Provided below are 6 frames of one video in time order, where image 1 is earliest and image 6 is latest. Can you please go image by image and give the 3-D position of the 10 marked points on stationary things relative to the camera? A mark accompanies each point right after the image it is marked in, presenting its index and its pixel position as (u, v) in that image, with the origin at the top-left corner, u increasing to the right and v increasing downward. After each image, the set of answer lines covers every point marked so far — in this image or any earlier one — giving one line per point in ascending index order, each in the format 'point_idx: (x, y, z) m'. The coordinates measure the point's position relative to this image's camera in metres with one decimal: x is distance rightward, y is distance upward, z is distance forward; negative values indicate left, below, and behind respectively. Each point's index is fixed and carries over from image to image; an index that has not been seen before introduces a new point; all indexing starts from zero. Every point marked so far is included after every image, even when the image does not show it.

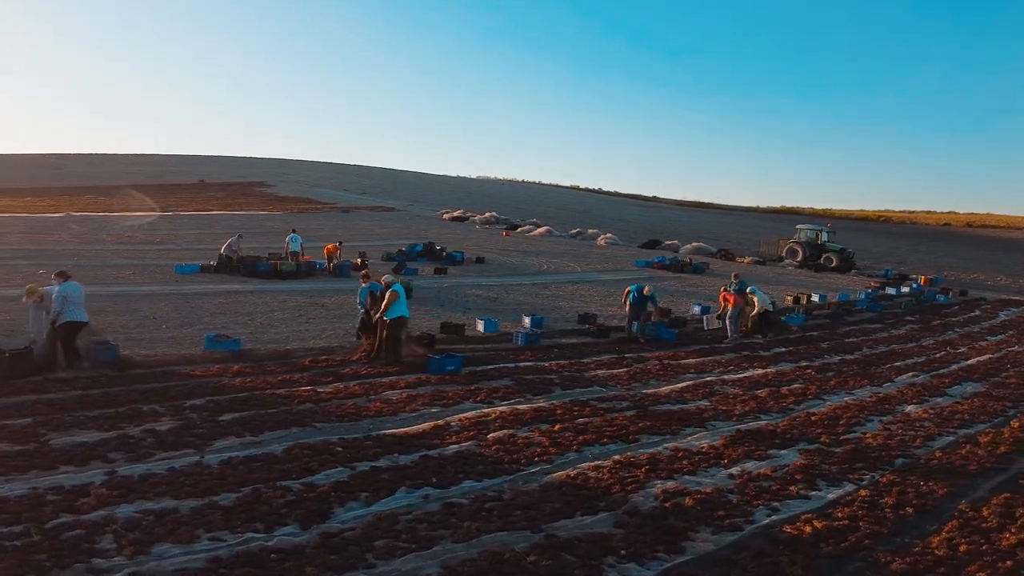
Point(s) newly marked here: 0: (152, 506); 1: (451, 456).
0: (-2.7, -1.6, +6.0) m
1: (-0.6, -1.6, +7.4) m
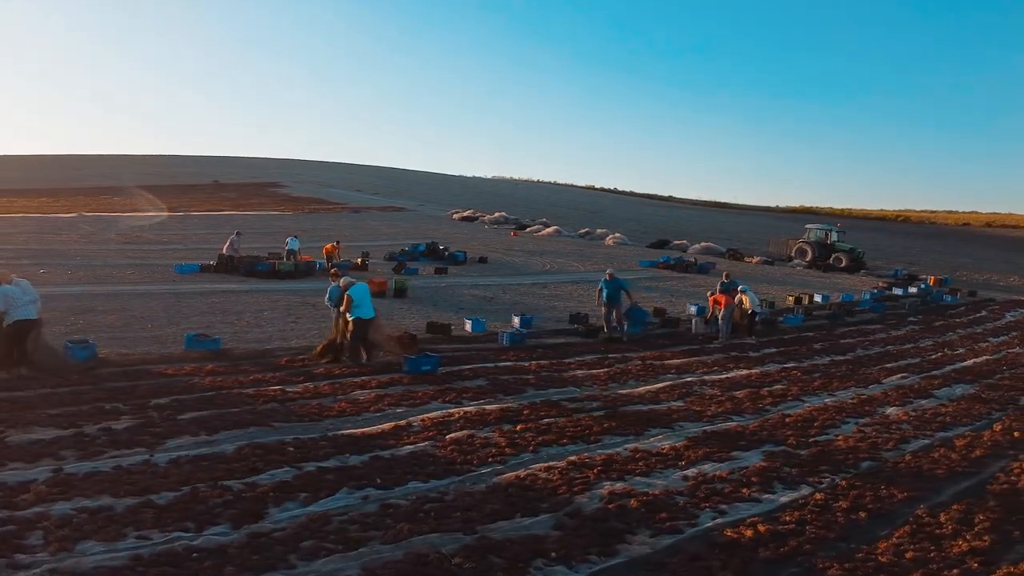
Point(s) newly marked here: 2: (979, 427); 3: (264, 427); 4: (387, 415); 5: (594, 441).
0: (-3.2, -1.6, +6.0) m
1: (-1.0, -1.6, +7.3) m
2: (+6.1, -1.8, +10.3) m
3: (-2.6, -1.4, +8.1) m
4: (-1.4, -1.4, +8.8) m
5: (+0.9, -1.6, +8.3) m
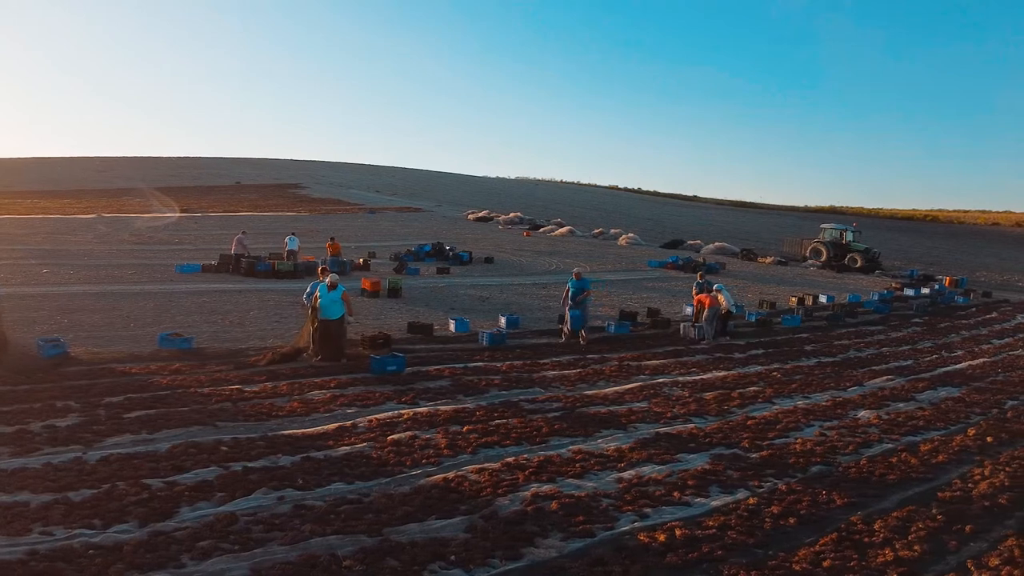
0: (-3.9, -1.6, +6.0) m
1: (-1.6, -1.6, +7.3) m
2: (+5.5, -1.8, +10.0) m
3: (-3.1, -1.4, +8.1) m
4: (-2.0, -1.4, +8.8) m
5: (+0.3, -1.6, +8.2) m
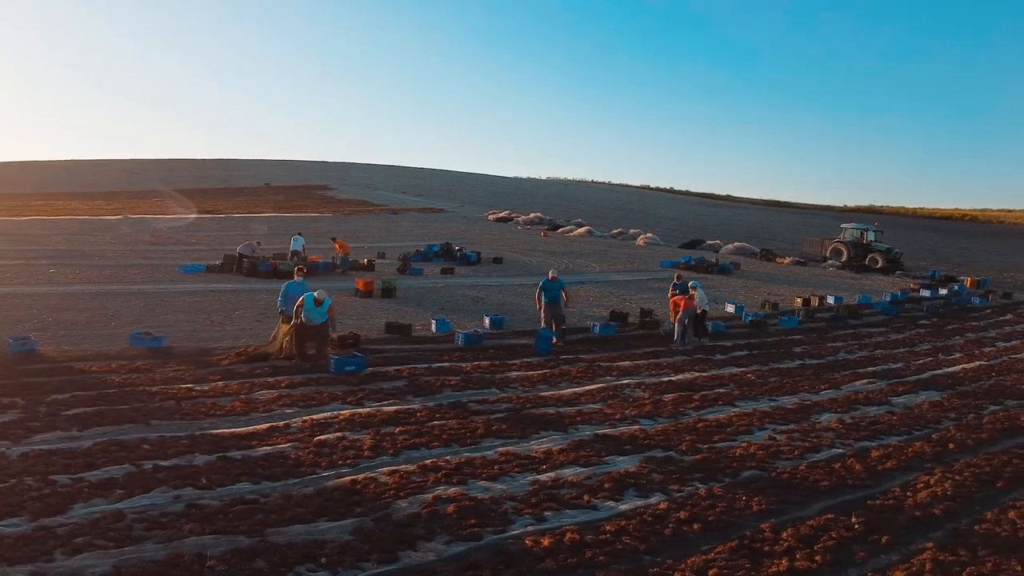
0: (-4.7, -1.6, +6.1) m
1: (-2.4, -1.6, +7.3) m
2: (+4.9, -1.8, +9.7) m
3: (-3.9, -1.4, +8.2) m
4: (-2.6, -1.4, +8.8) m
5: (-0.4, -1.6, +8.1) m
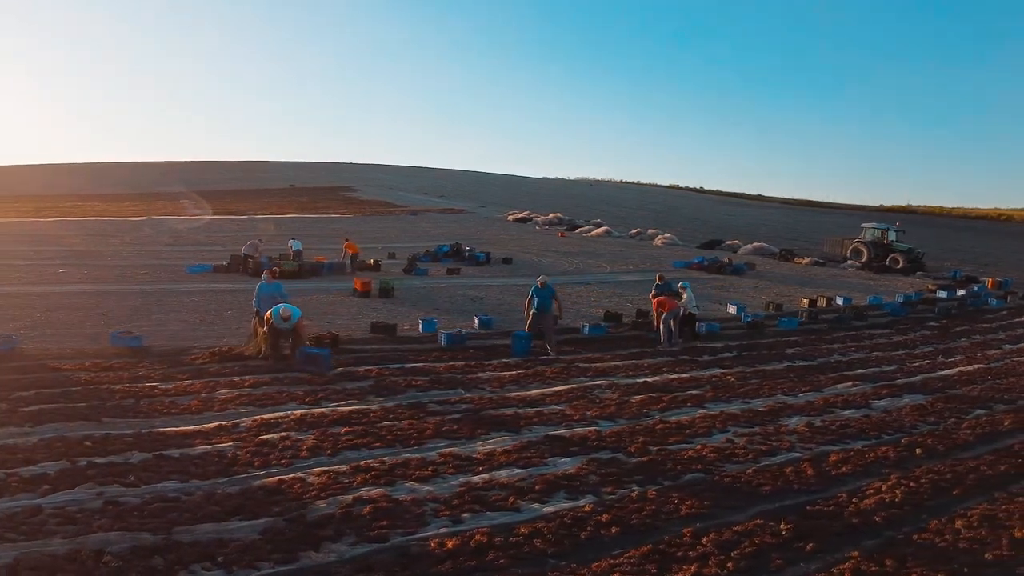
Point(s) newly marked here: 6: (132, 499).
0: (-5.3, -1.6, +6.3) m
1: (-3.0, -1.6, +7.4) m
2: (+4.4, -1.8, +9.4) m
3: (-4.4, -1.4, +8.3) m
4: (-3.2, -1.4, +8.9) m
5: (-1.0, -1.6, +8.1) m
6: (-3.0, -1.7, +6.2) m
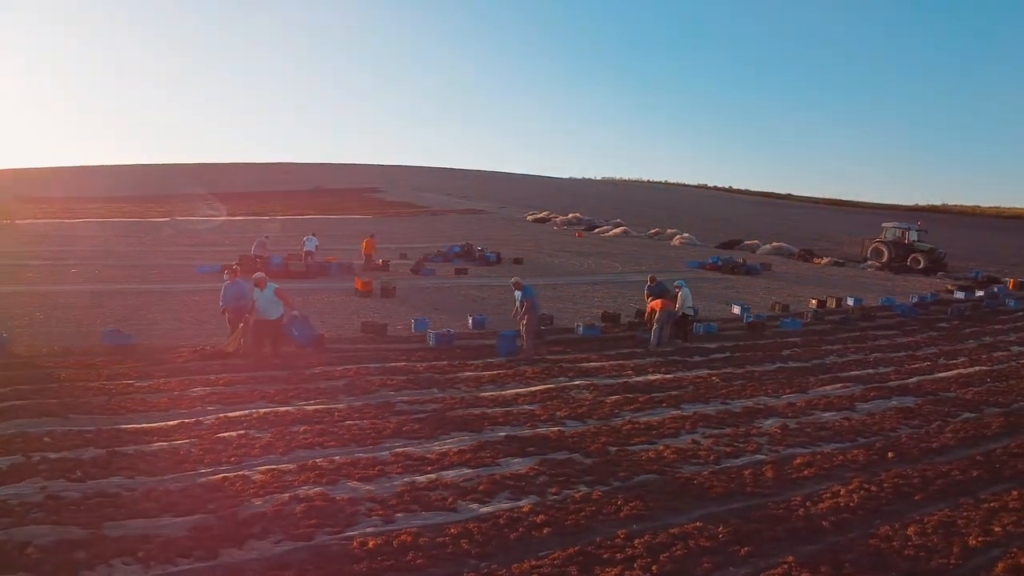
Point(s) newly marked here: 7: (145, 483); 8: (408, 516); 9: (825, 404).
0: (-5.8, -1.6, +6.5) m
1: (-3.5, -1.5, +7.4) m
2: (+4.0, -1.8, +9.2) m
3: (-4.9, -1.4, +8.5) m
4: (-3.6, -1.4, +9.0) m
5: (-1.5, -1.6, +8.1) m
6: (-3.5, -1.6, +6.3) m
7: (-3.1, -1.6, +6.7) m
8: (-0.8, -1.8, +6.2) m
9: (+4.4, -1.6, +11.2) m
